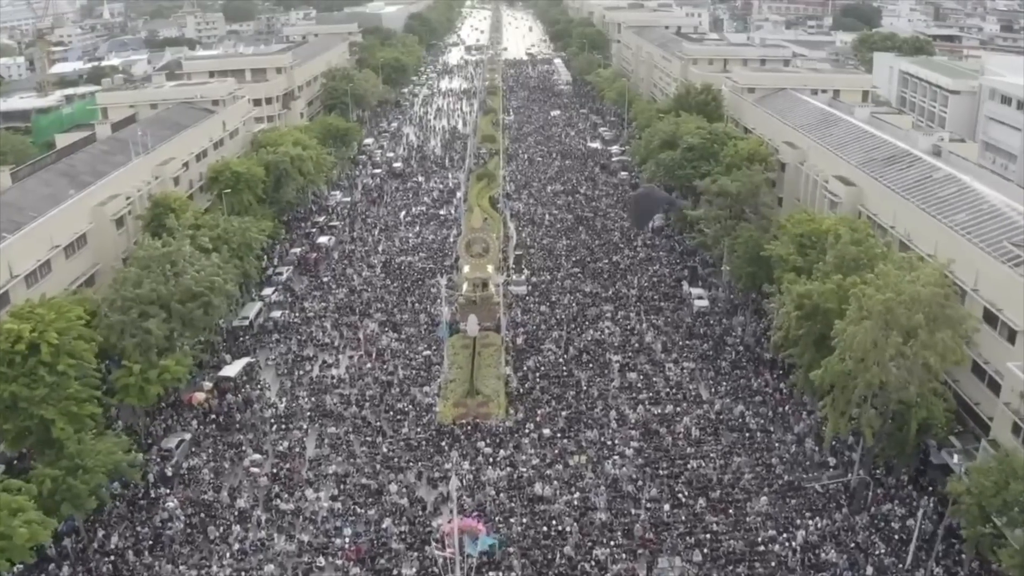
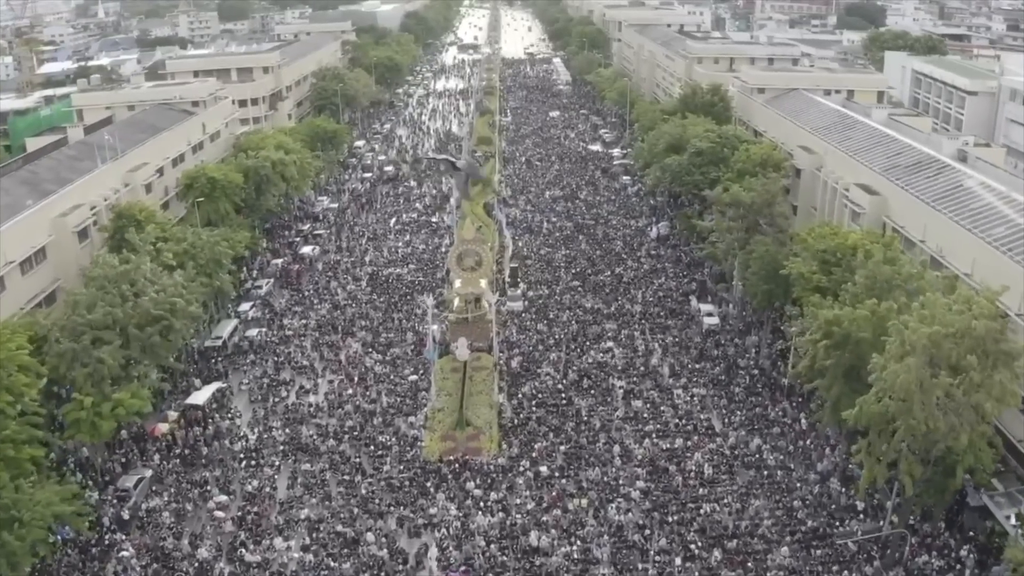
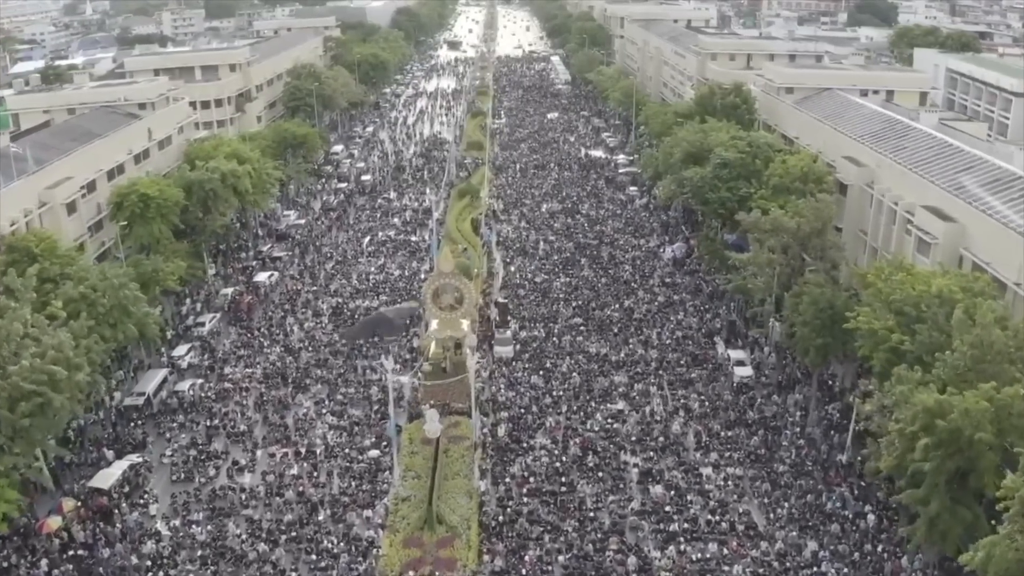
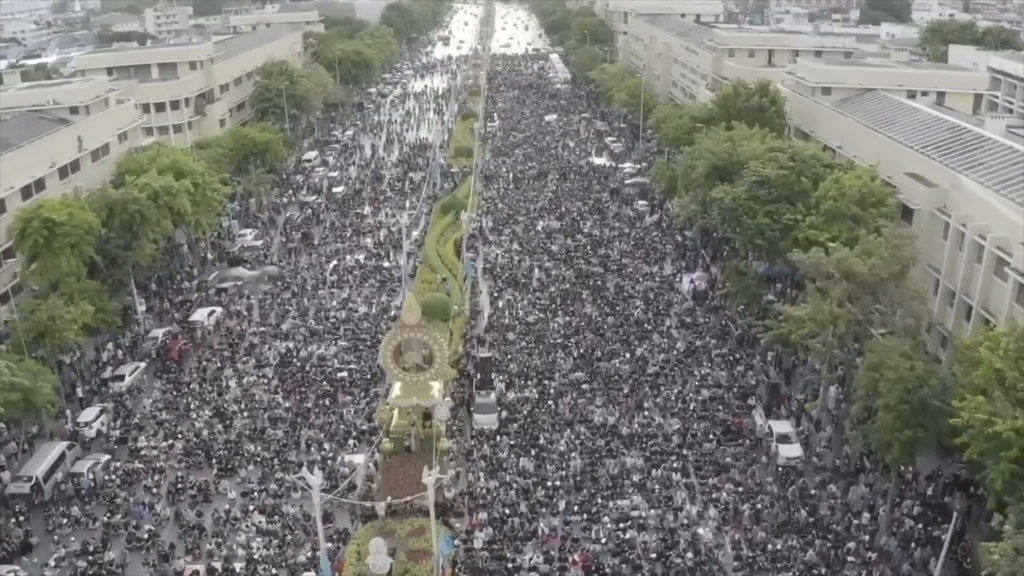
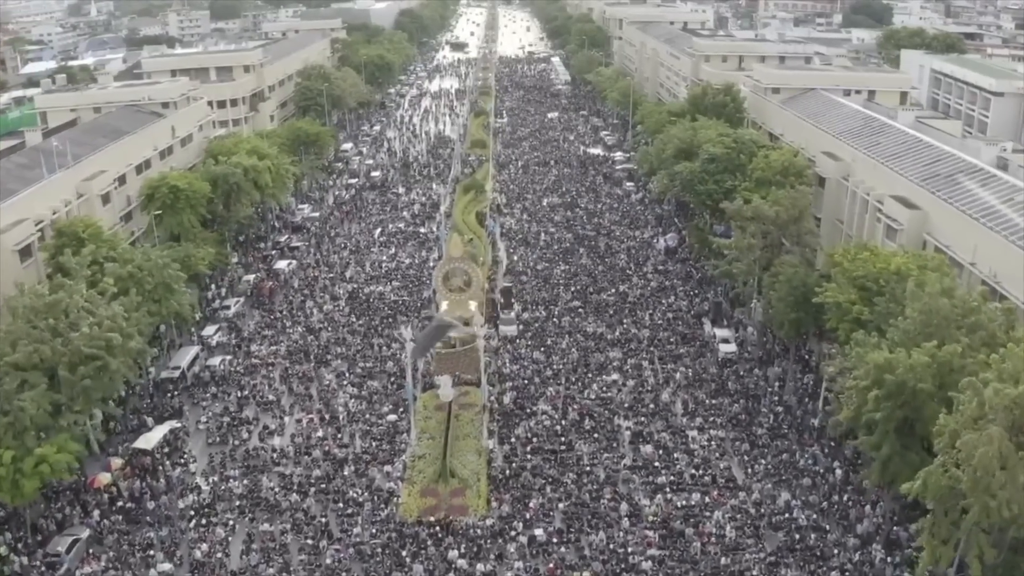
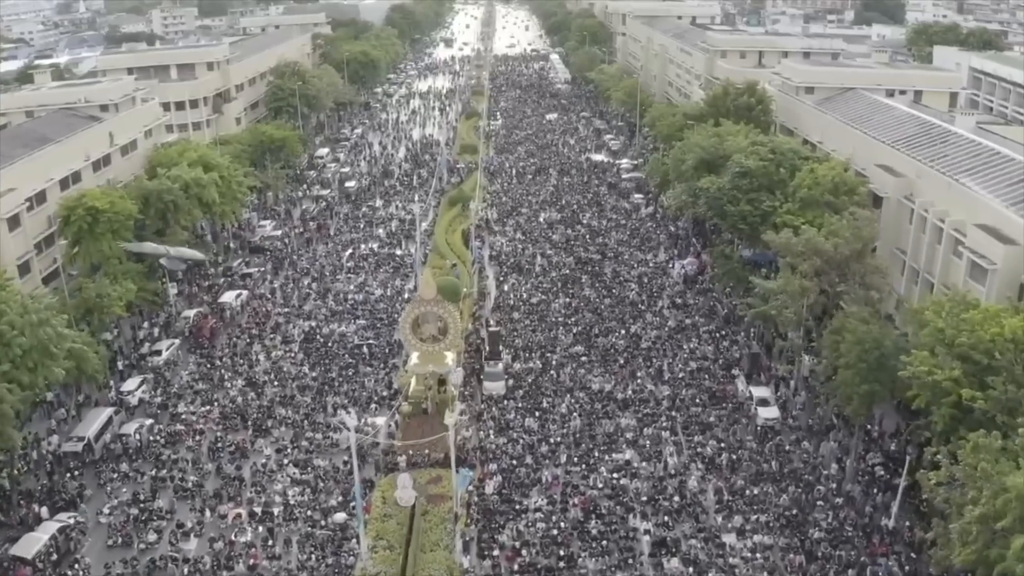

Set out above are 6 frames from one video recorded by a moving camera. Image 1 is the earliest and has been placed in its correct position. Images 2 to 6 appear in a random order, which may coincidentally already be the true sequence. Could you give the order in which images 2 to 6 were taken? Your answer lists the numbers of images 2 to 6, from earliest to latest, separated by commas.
2, 5, 3, 6, 4
